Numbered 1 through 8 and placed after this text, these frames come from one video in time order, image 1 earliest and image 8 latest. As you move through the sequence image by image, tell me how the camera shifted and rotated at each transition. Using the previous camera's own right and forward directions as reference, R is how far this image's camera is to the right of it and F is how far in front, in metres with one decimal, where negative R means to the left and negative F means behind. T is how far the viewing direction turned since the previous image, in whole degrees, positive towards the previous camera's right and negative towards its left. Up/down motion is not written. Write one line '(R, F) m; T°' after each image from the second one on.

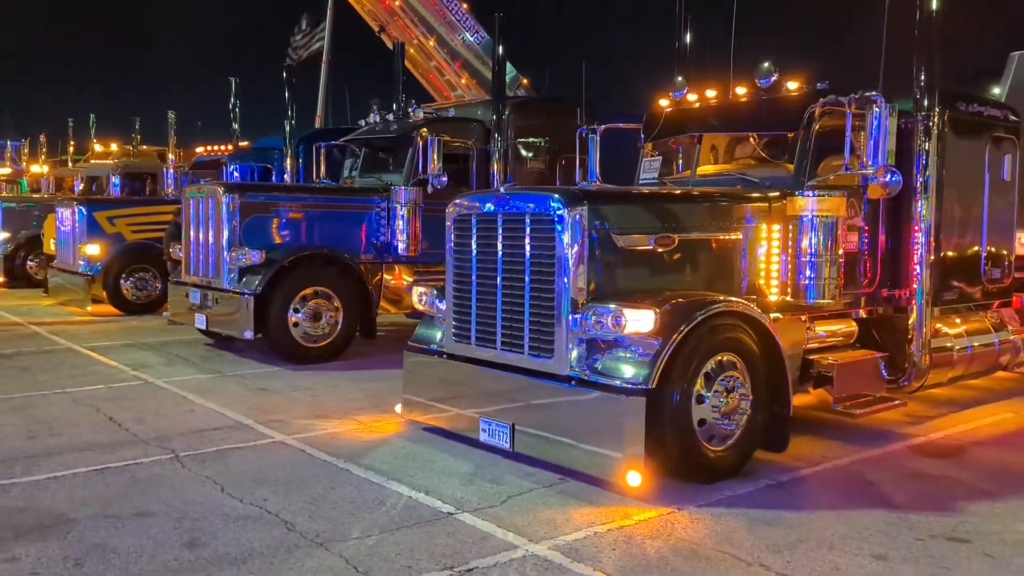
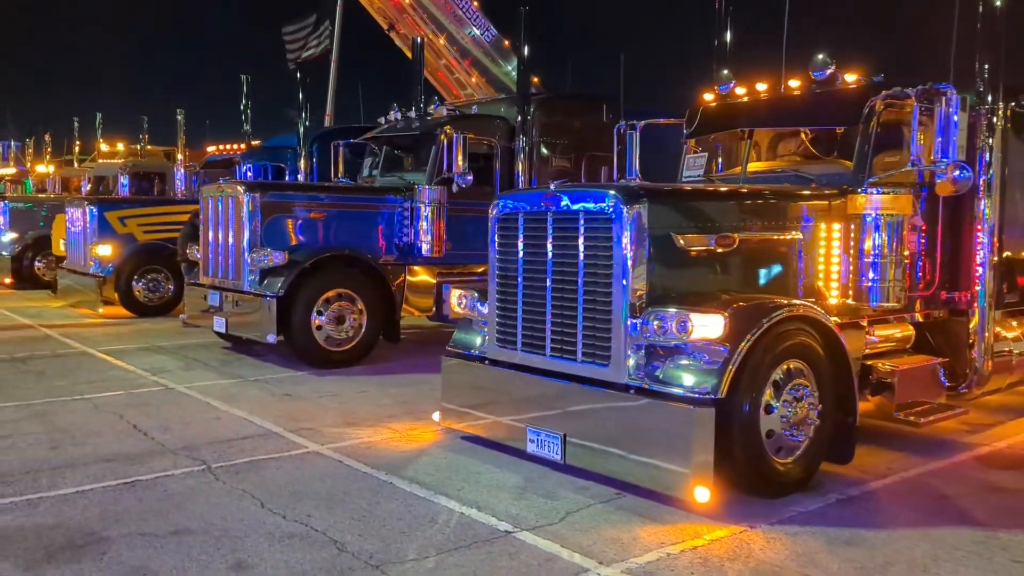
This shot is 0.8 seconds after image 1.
(-0.3, +0.3) m; 0°
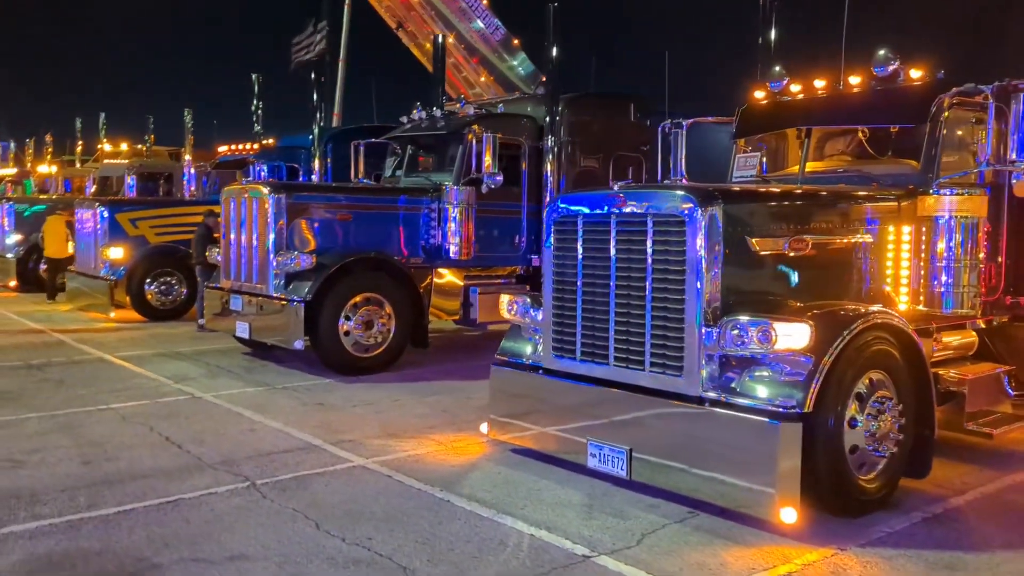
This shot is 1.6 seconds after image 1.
(-0.3, +0.2) m; 0°
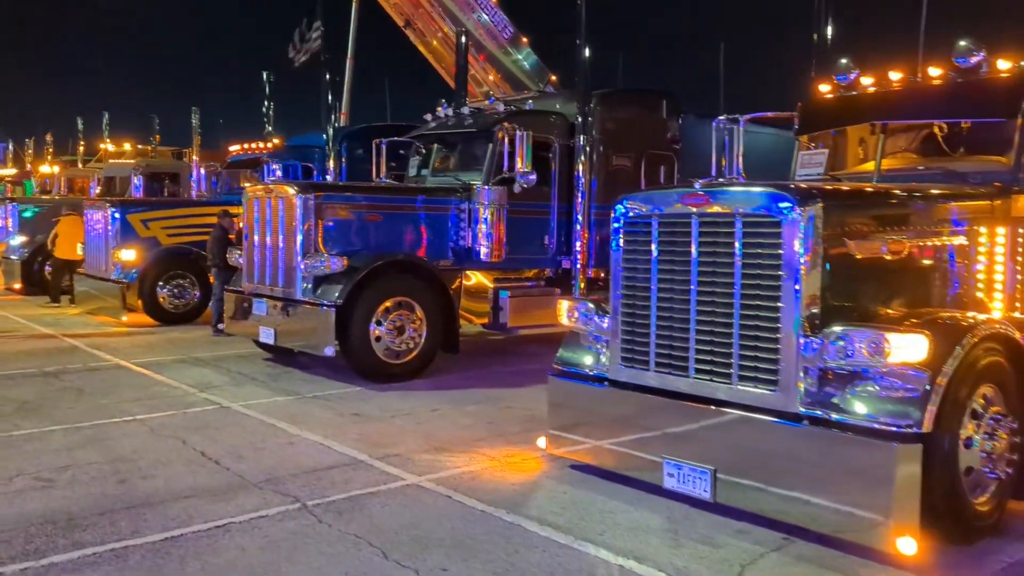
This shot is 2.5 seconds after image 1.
(-0.4, +0.3) m; 0°
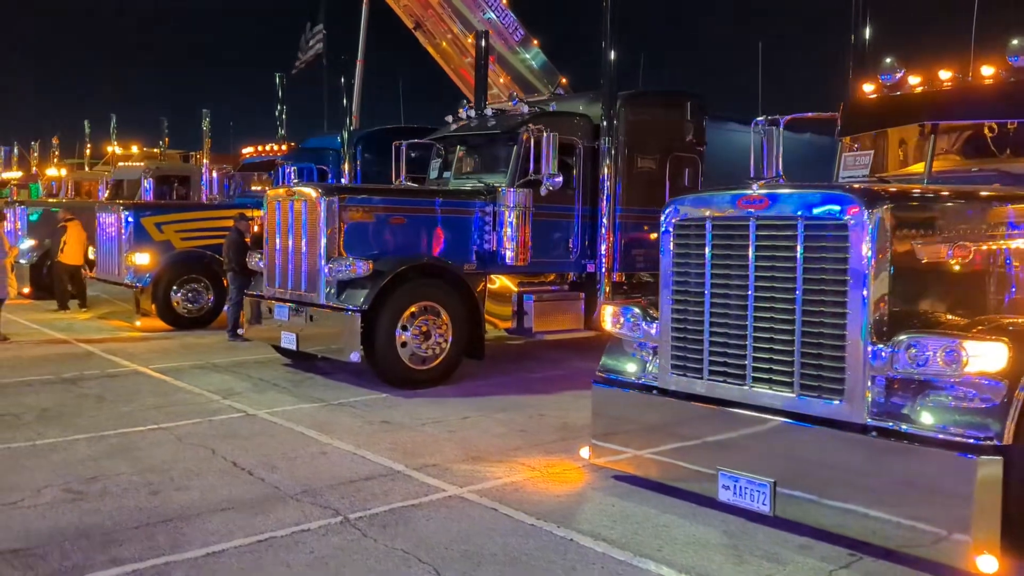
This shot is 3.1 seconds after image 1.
(-0.2, +0.1) m; 0°
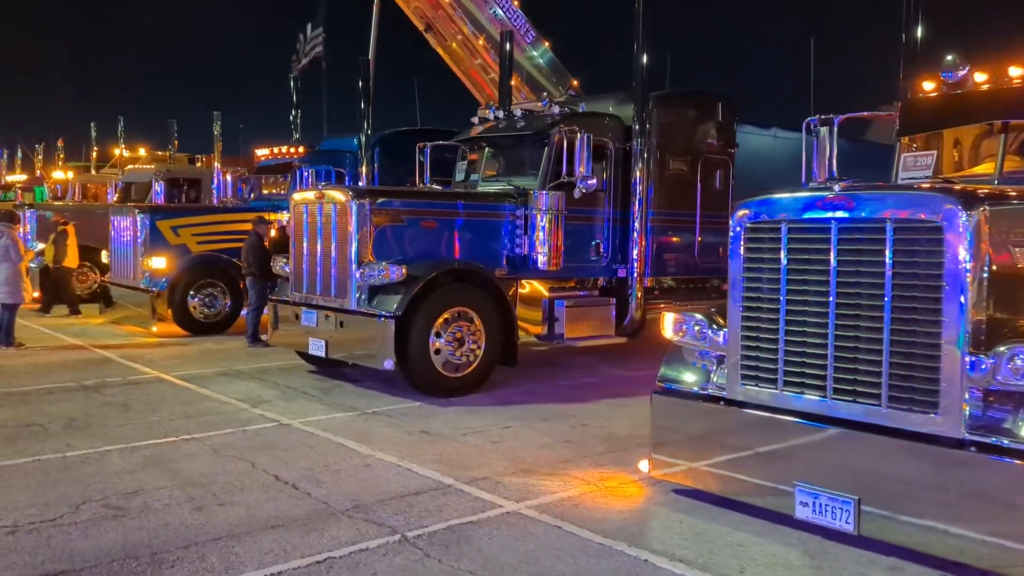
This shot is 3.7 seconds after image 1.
(-0.3, +0.2) m; 0°
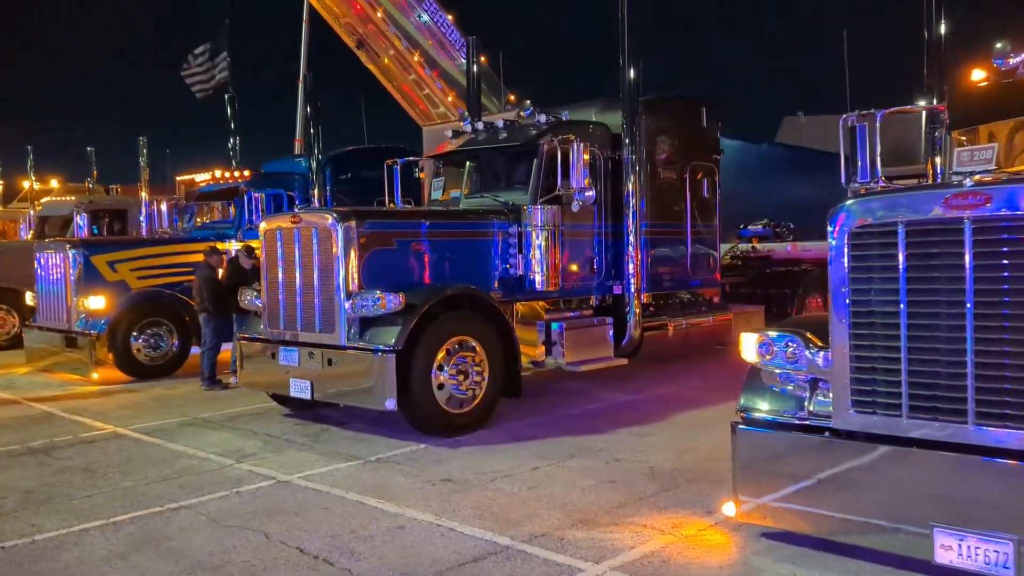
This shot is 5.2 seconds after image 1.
(-0.6, +0.7) m; +5°
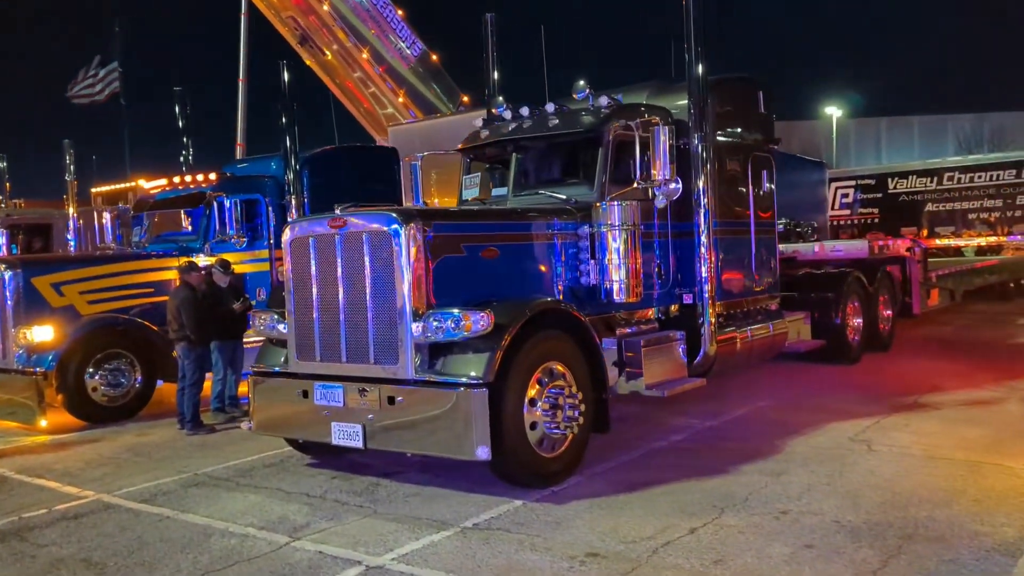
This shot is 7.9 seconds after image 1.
(-1.2, +1.3) m; +6°
